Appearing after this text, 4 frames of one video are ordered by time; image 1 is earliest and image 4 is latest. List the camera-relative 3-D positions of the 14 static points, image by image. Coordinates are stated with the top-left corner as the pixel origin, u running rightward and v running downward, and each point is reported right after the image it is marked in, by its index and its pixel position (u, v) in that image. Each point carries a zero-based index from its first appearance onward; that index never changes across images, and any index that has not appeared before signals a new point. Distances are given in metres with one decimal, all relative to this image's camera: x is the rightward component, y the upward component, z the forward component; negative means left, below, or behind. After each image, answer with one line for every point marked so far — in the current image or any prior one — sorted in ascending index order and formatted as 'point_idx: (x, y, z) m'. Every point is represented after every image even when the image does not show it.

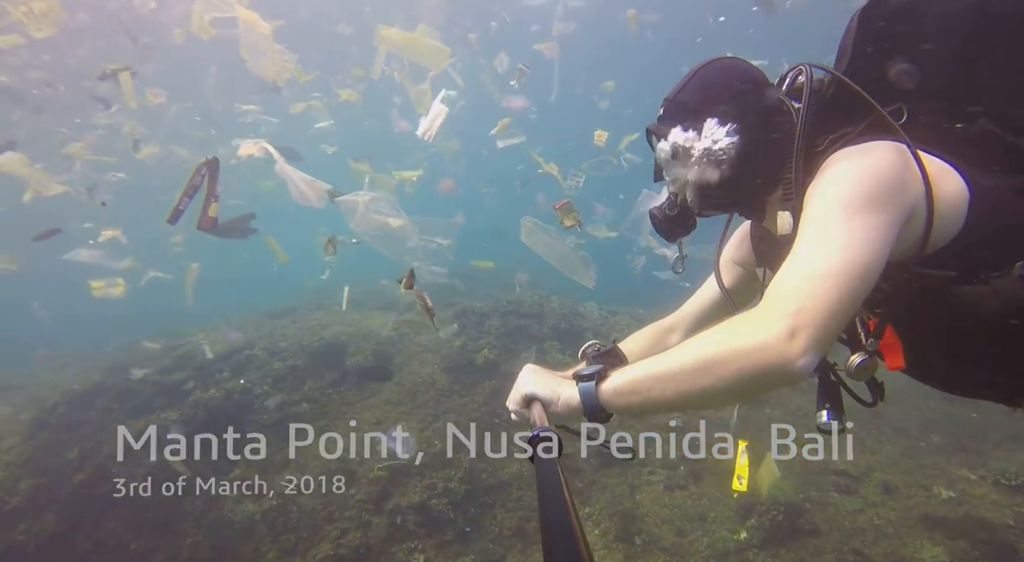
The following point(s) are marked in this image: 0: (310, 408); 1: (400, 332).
0: (-2.9, -1.9, +8.2) m
1: (-1.9, -1.0, +10.4) m
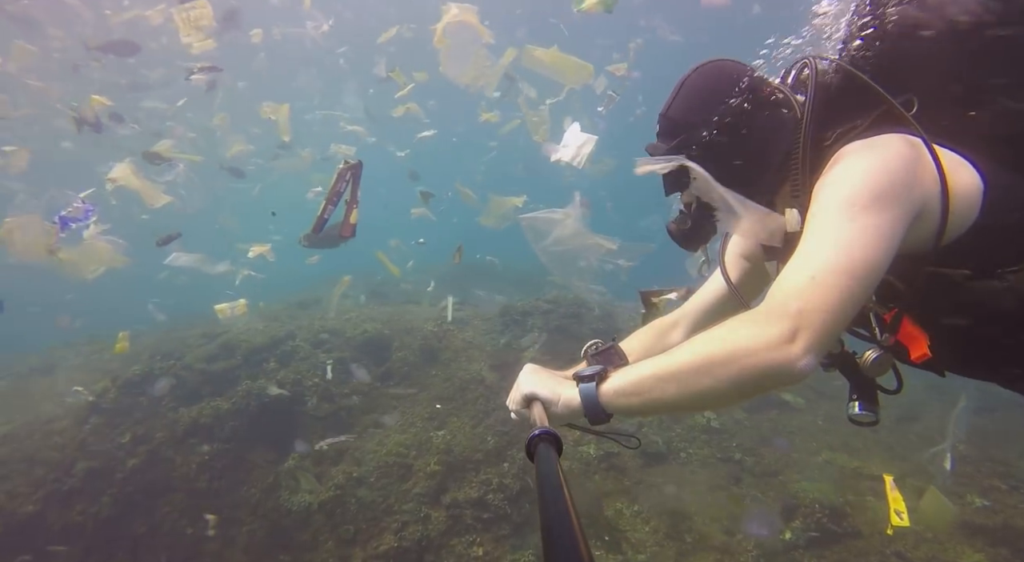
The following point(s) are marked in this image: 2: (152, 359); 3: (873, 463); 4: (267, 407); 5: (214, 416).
0: (-2.3, -1.8, +8.4) m
1: (-1.2, -0.9, +10.5) m
2: (-6.0, -1.3, +9.5) m
3: (+5.2, -2.6, +7.9) m
4: (-3.5, -1.8, +8.1) m
5: (-4.2, -1.9, +7.8) m
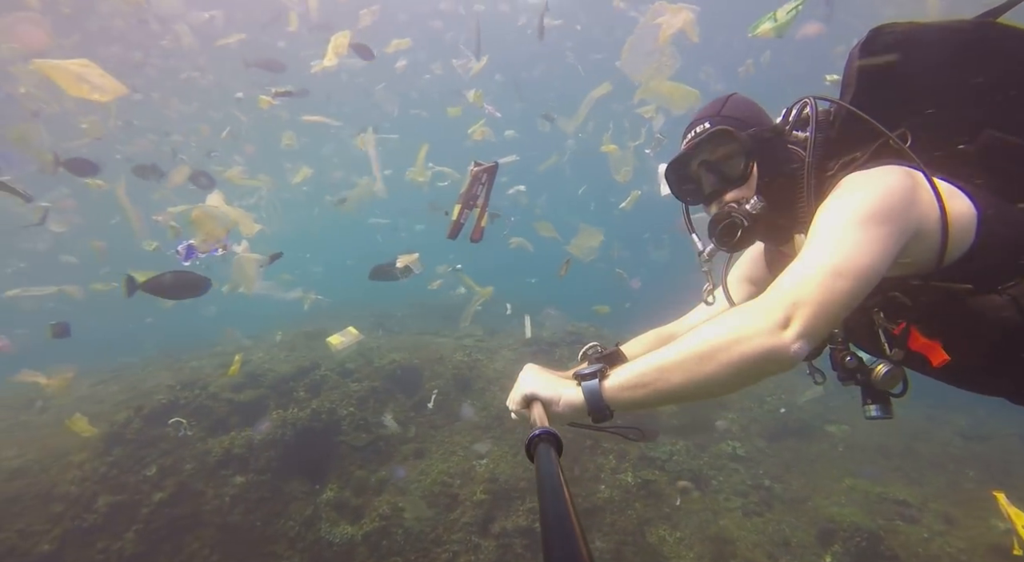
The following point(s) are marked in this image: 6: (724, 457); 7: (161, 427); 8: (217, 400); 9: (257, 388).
0: (-1.7, -2.2, +8.3) m
1: (-0.8, -1.4, +10.6) m
2: (-5.6, -1.8, +9.2) m
3: (+5.7, -3.1, +8.2) m
4: (-3.0, -2.2, +7.9) m
5: (-3.7, -2.3, +7.7) m
6: (+3.4, -2.8, +8.9) m
7: (-5.3, -2.2, +8.3) m
8: (-4.6, -1.8, +8.7) m
9: (-4.2, -1.8, +9.2) m
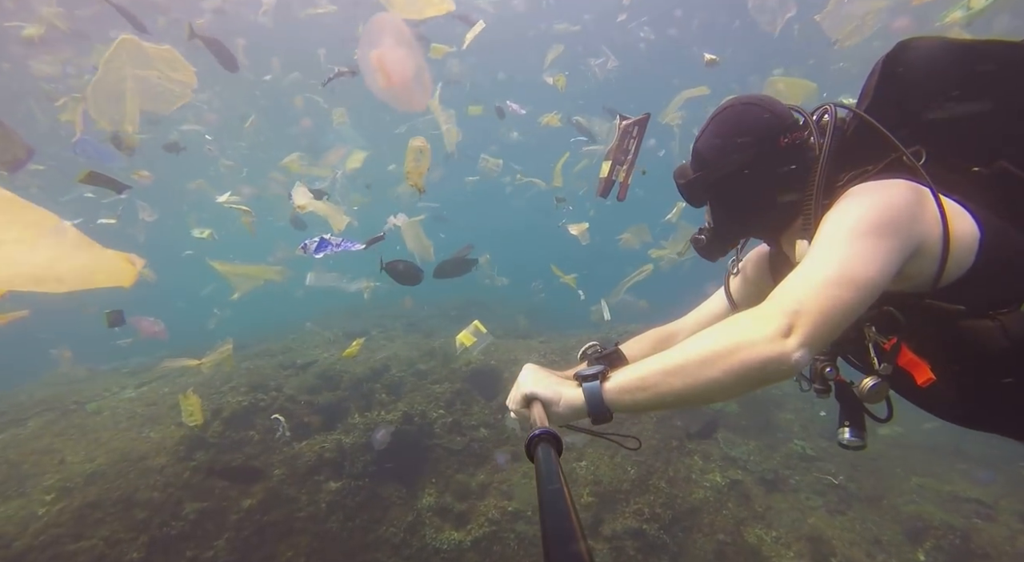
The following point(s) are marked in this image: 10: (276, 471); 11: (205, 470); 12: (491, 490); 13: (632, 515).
0: (-0.5, -2.3, +8.2) m
1: (+0.3, -1.5, +10.5) m
2: (-4.3, -1.7, +8.9) m
3: (+6.9, -3.2, +8.6) m
4: (-1.7, -2.2, +7.7) m
5: (-2.3, -2.3, +7.4) m
6: (+4.6, -2.9, +9.1) m
7: (-4.1, -2.2, +8.0) m
8: (-3.3, -1.8, +8.4) m
9: (-3.0, -1.7, +8.9) m
10: (-3.0, -2.5, +7.2) m
11: (-4.0, -2.5, +7.2) m
12: (-0.3, -2.7, +7.2) m
13: (+1.5, -2.9, +6.8) m
